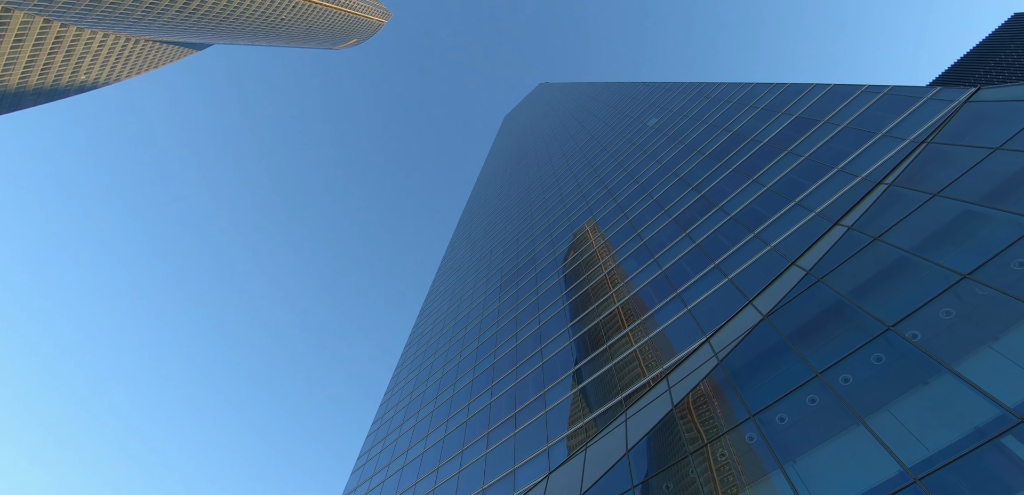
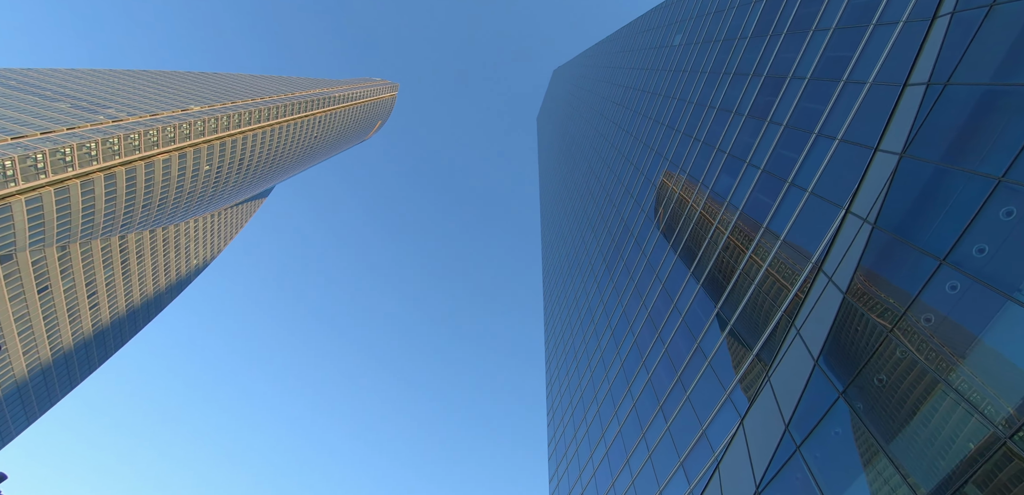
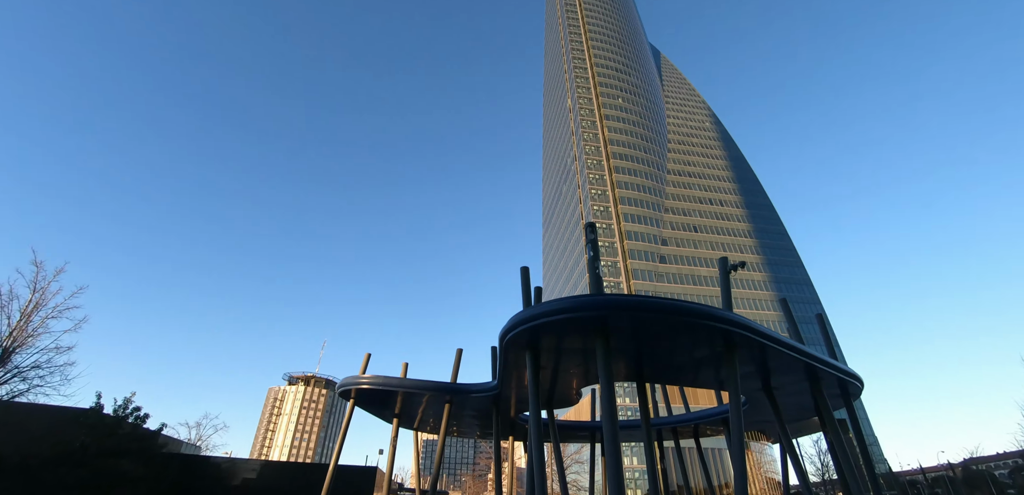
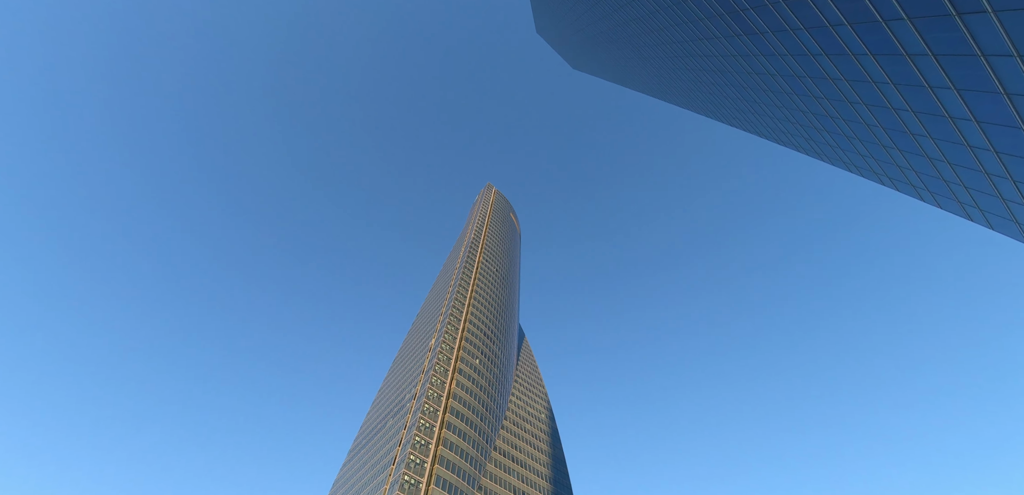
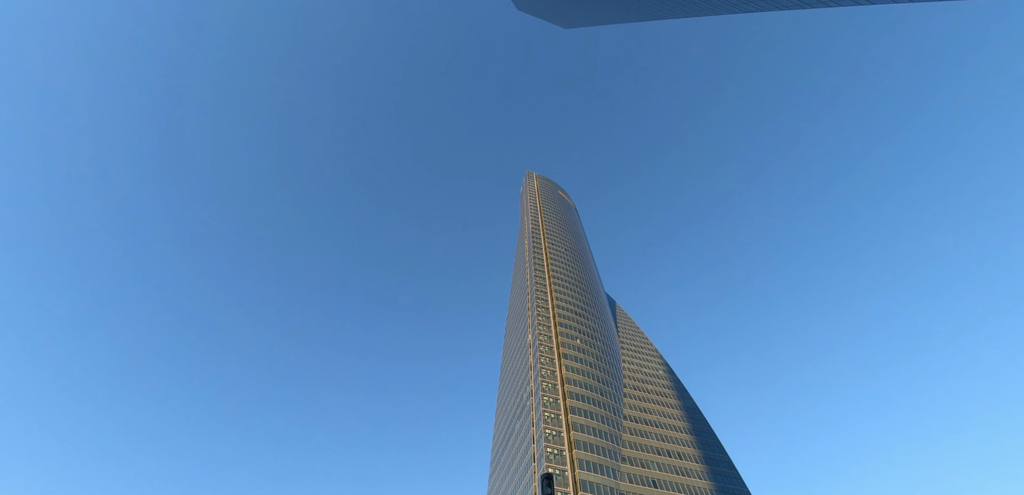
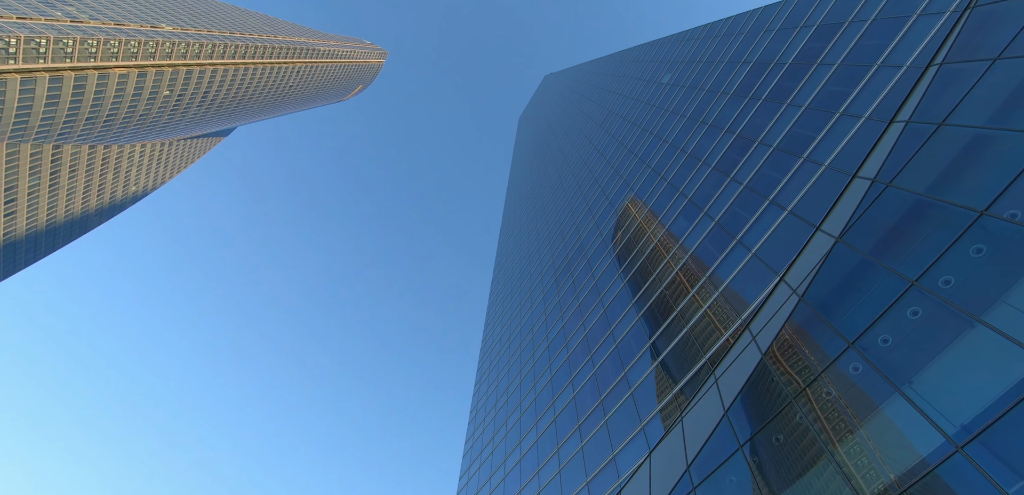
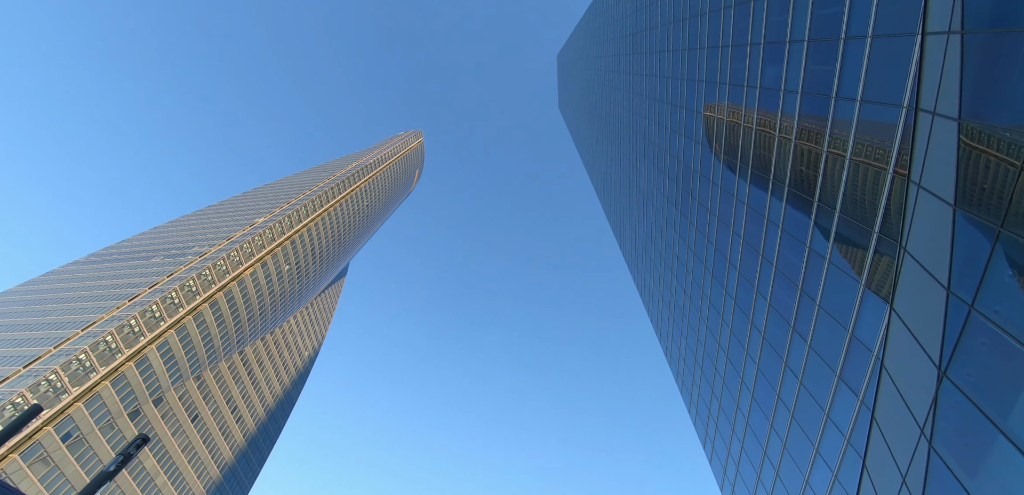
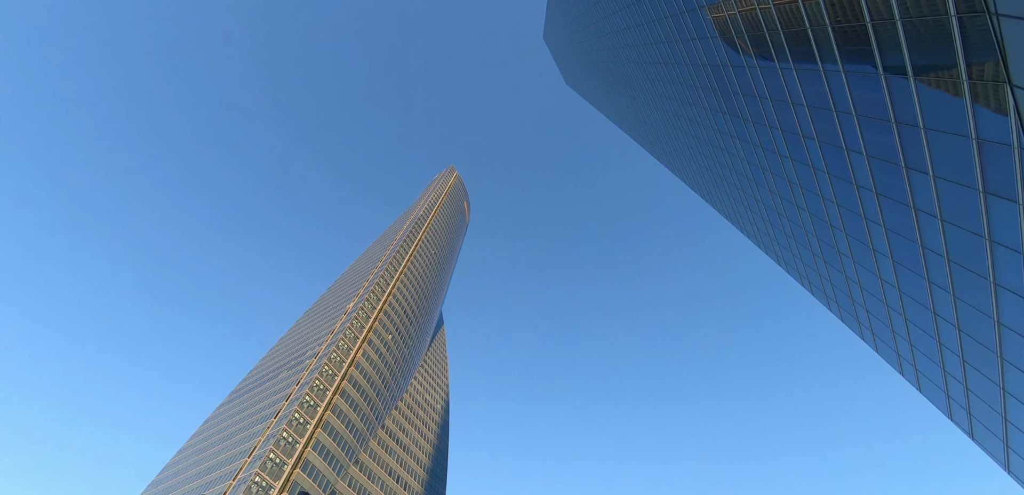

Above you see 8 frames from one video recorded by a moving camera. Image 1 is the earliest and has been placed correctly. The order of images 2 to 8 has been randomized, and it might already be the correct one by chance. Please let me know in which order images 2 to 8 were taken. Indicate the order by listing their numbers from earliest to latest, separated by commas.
6, 2, 7, 8, 4, 5, 3
